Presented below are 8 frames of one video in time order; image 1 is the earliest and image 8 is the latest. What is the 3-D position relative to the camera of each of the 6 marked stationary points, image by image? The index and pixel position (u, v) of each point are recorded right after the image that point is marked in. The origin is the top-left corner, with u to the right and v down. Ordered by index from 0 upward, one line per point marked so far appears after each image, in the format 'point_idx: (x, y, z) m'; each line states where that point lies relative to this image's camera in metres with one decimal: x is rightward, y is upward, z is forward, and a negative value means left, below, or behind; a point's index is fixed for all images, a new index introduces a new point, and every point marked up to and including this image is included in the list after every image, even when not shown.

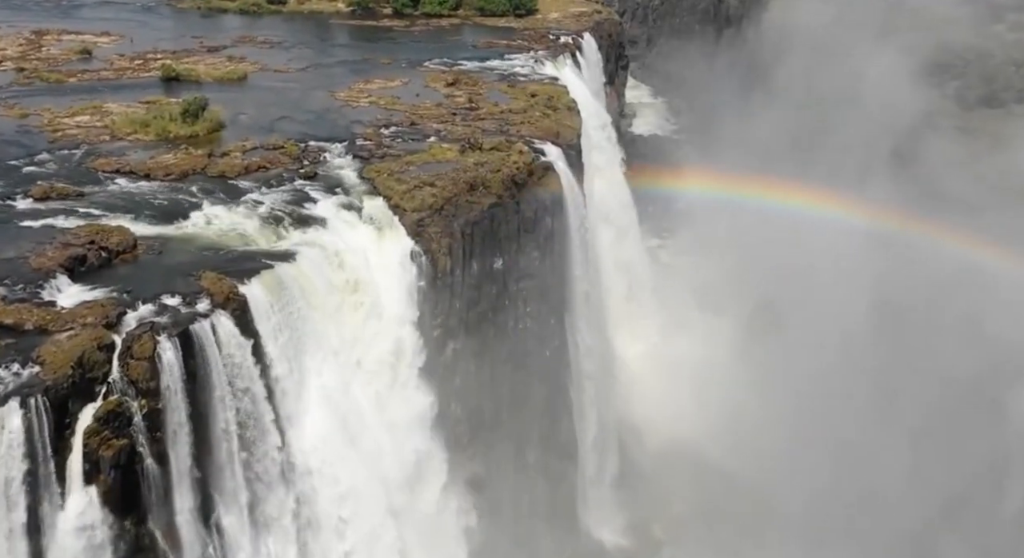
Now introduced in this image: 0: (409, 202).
0: (-1.8, +1.4, +18.1) m
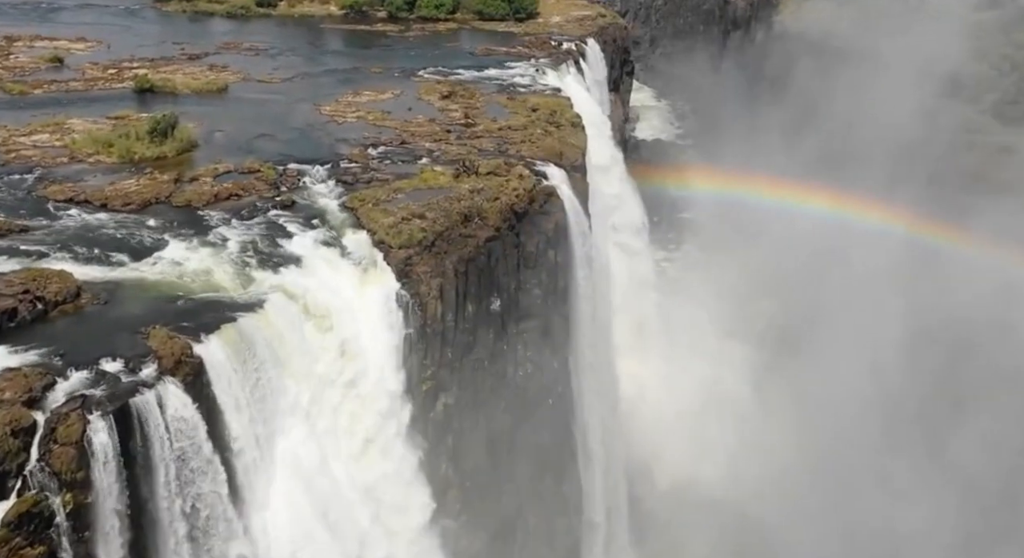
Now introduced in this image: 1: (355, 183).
0: (-1.8, +0.7, +16.1) m
1: (-2.9, +1.8, +19.0) m
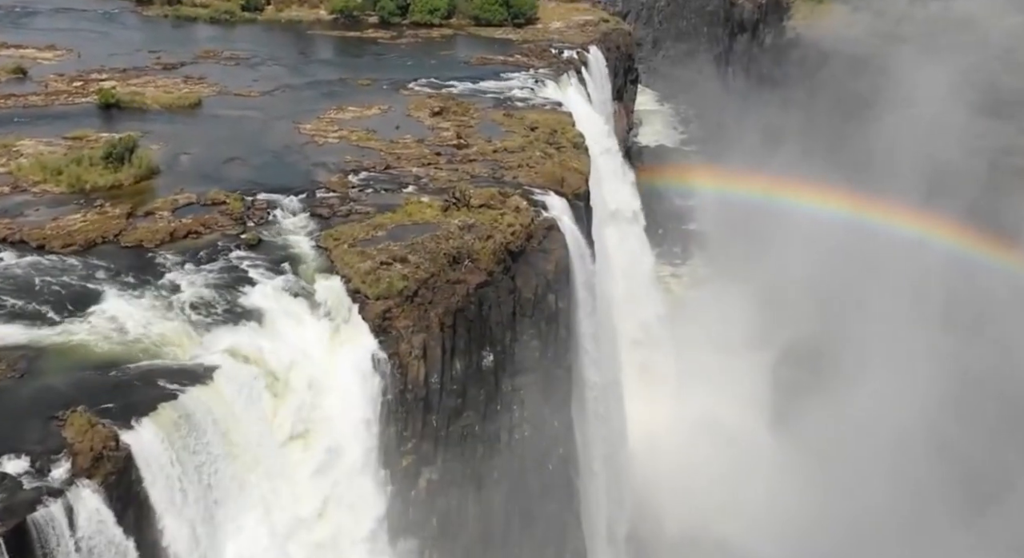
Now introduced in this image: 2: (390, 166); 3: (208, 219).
0: (-1.9, -0.1, +14.1) m
1: (-3.0, +1.0, +16.9) m
2: (-2.4, +2.2, +19.9) m
3: (-4.9, +1.0, +16.4) m
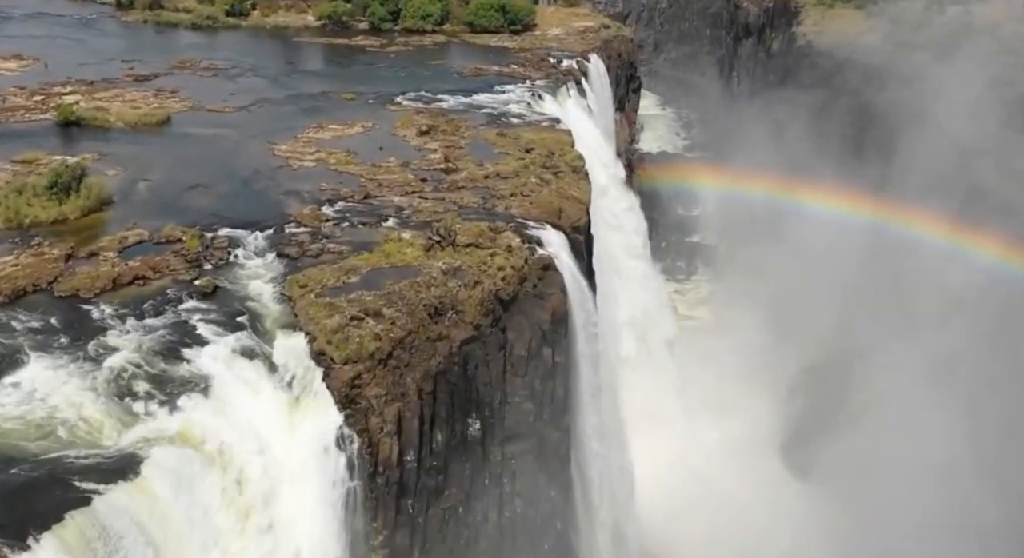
0: (-2.1, -0.8, +12.2) m
1: (-3.2, +0.3, +15.0) m
2: (-2.5, +1.5, +18.0) m
3: (-5.1, +0.3, +14.5) m
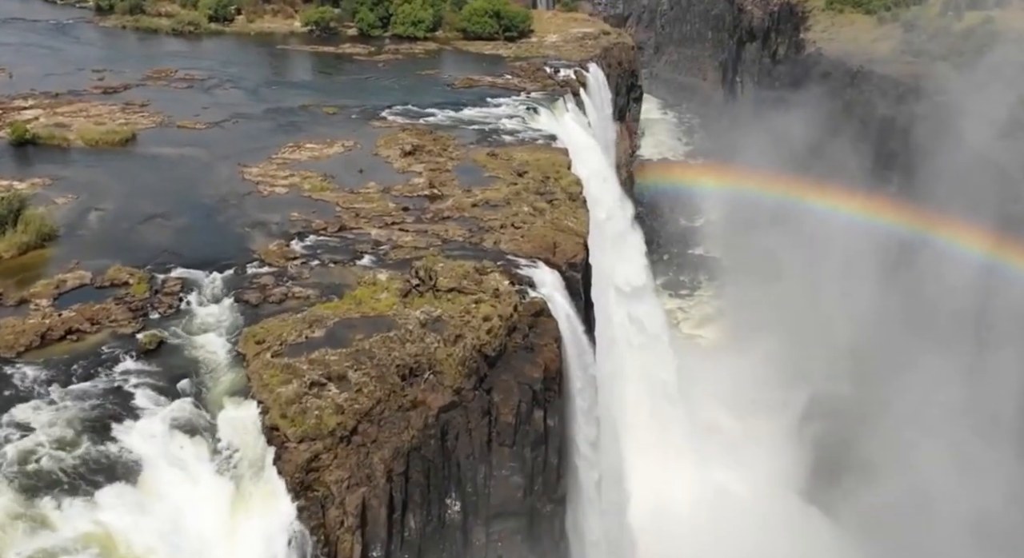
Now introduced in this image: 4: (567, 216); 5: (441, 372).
0: (-2.2, -1.5, +10.4) m
1: (-3.3, -0.3, +13.3) m
2: (-2.7, +0.8, +16.3) m
3: (-5.2, -0.4, +12.8) m
4: (+0.9, +1.0, +17.0) m
5: (-0.8, -1.1, +11.7) m
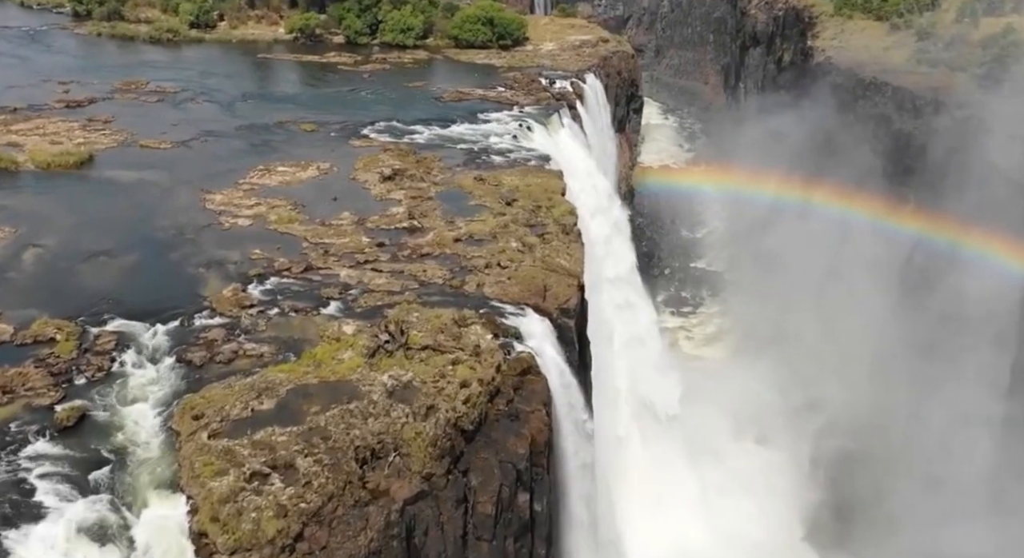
0: (-2.4, -2.1, +8.7) m
1: (-3.5, -1.0, +11.6) m
2: (-2.9, +0.2, +14.5) m
3: (-5.4, -1.0, +11.1) m
4: (+0.7, +0.4, +15.2) m
5: (-1.0, -1.7, +10.0) m
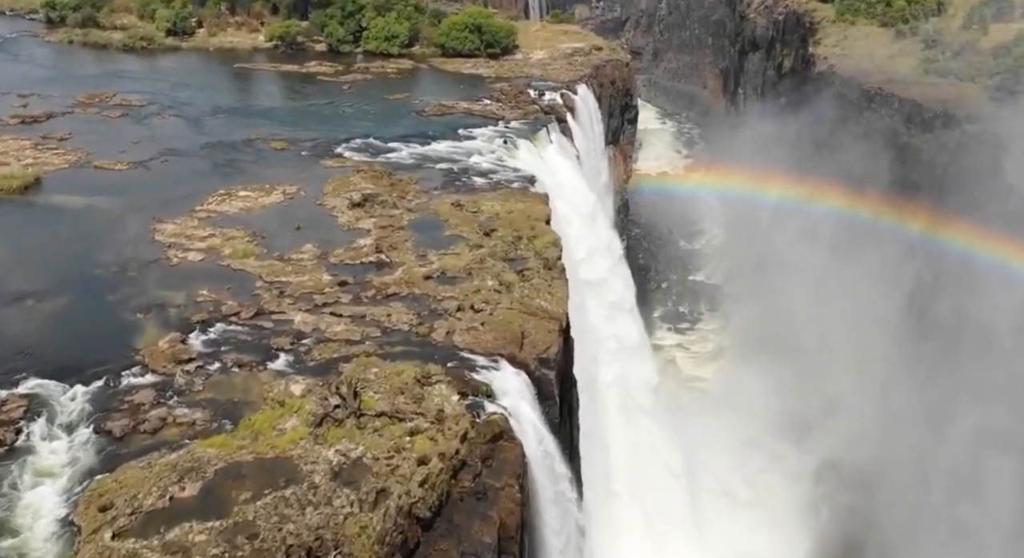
0: (-2.8, -2.7, +7.2) m
1: (-3.9, -1.6, +10.1) m
2: (-3.2, -0.4, +13.1) m
3: (-5.8, -1.6, +9.6) m
4: (+0.4, -0.2, +13.8) m
5: (-1.4, -2.3, +8.5) m
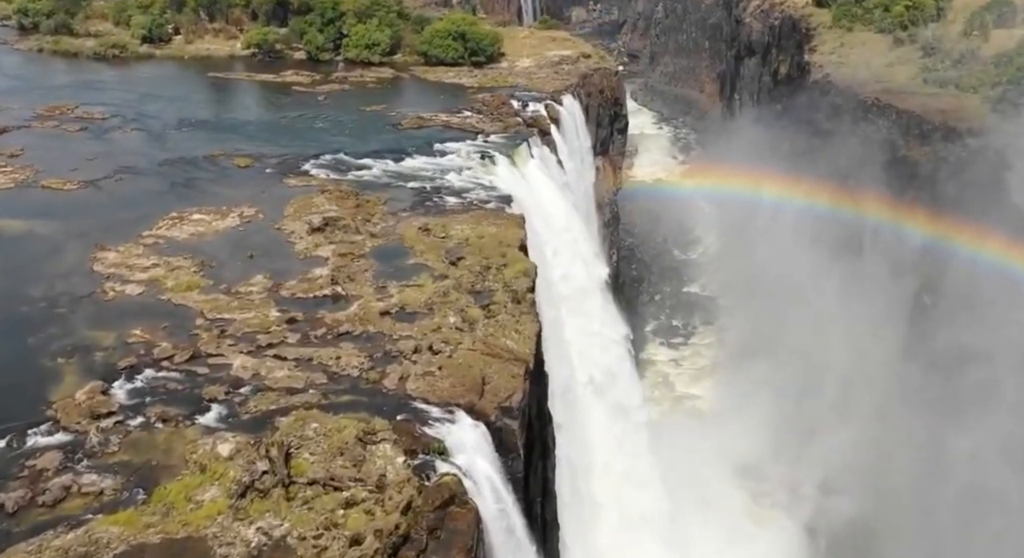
0: (-3.2, -3.1, +6.1) m
1: (-4.3, -2.0, +8.9) m
2: (-3.7, -0.9, +11.9) m
3: (-6.2, -2.1, +8.4) m
4: (-0.1, -0.7, +12.6) m
5: (-1.8, -2.8, +7.3) m
